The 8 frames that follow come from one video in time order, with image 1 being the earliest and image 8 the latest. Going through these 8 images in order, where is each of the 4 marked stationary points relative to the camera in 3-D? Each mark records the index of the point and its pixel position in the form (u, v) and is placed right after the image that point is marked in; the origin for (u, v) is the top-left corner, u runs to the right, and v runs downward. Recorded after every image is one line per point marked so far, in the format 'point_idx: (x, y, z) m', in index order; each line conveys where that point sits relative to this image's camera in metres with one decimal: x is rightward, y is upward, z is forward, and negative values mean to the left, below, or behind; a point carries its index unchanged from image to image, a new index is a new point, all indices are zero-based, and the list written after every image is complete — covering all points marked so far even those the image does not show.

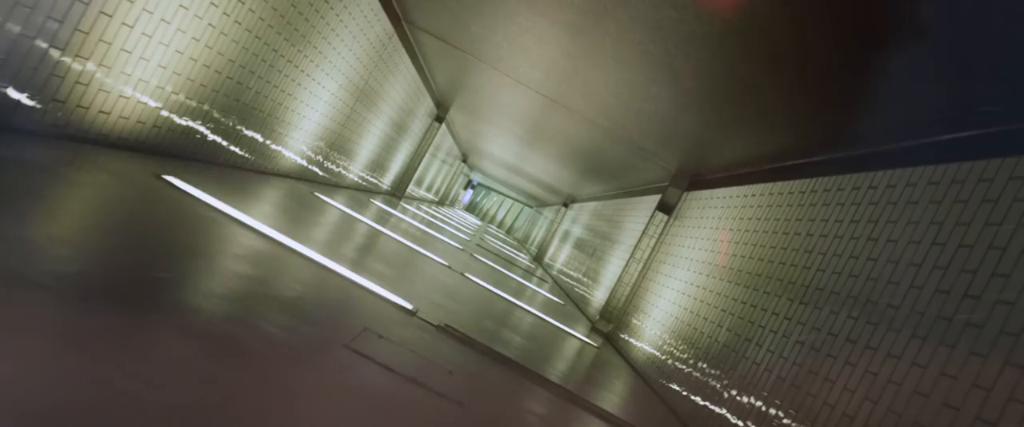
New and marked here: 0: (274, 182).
0: (-2.1, +0.3, +6.4) m
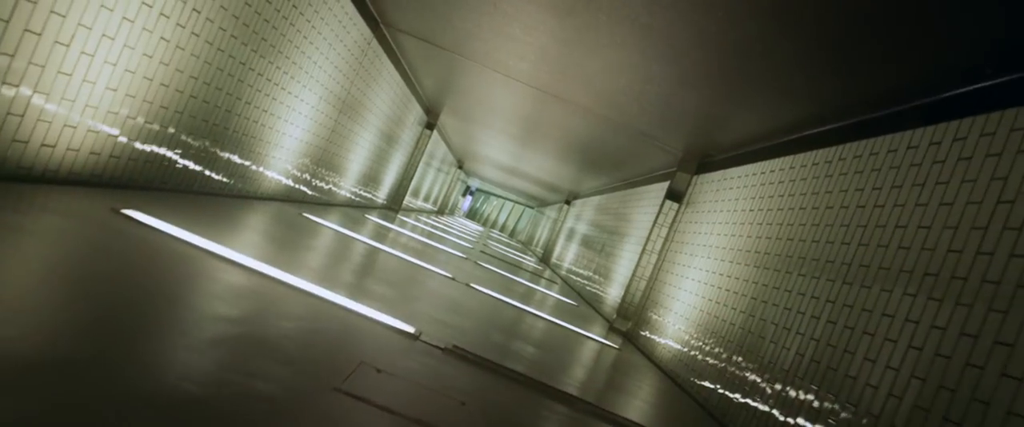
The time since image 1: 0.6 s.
0: (-2.1, +0.1, +6.0) m
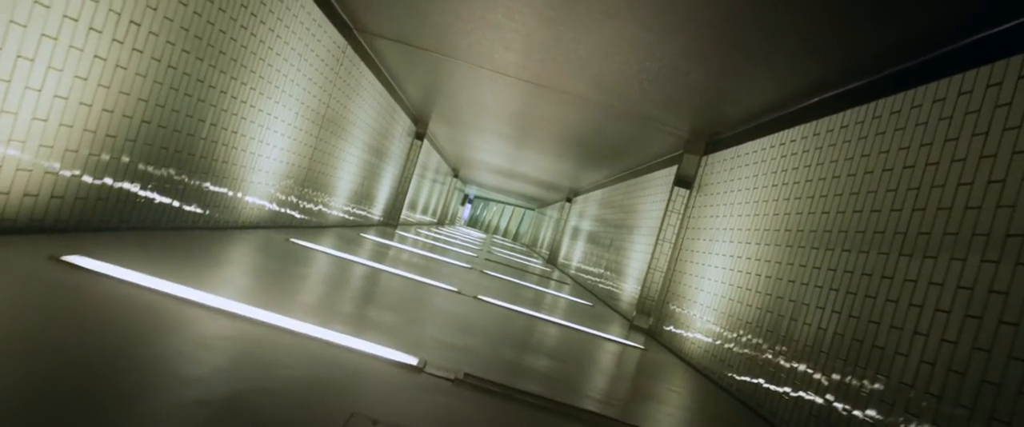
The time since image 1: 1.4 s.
0: (-2.1, -0.2, +5.5) m
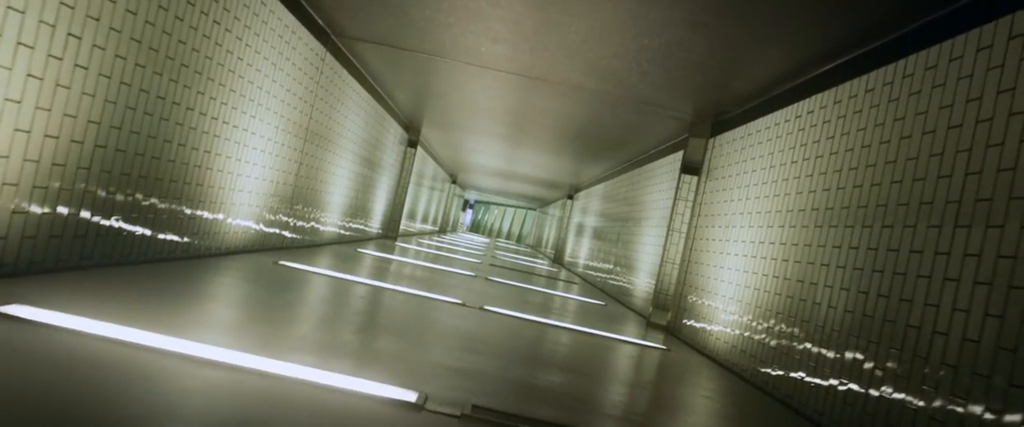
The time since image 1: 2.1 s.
0: (-2.0, -0.4, +5.1) m
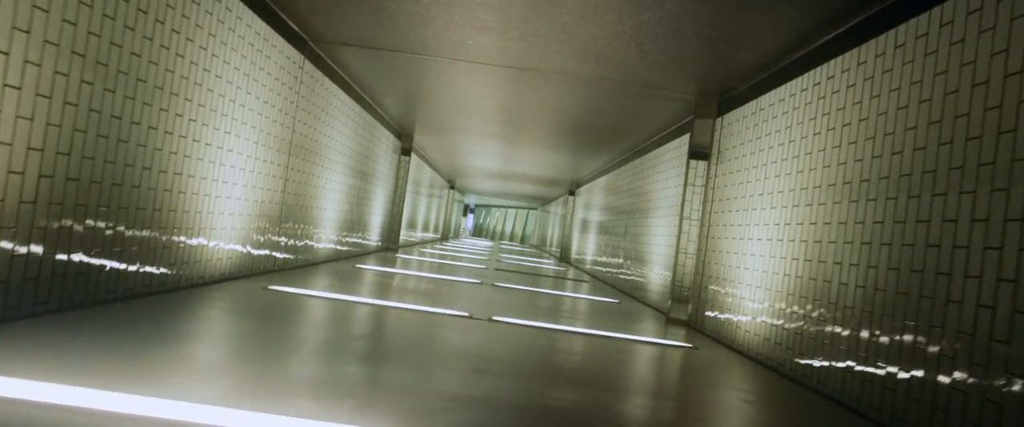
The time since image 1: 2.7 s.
0: (-2.0, -0.5, +4.8) m
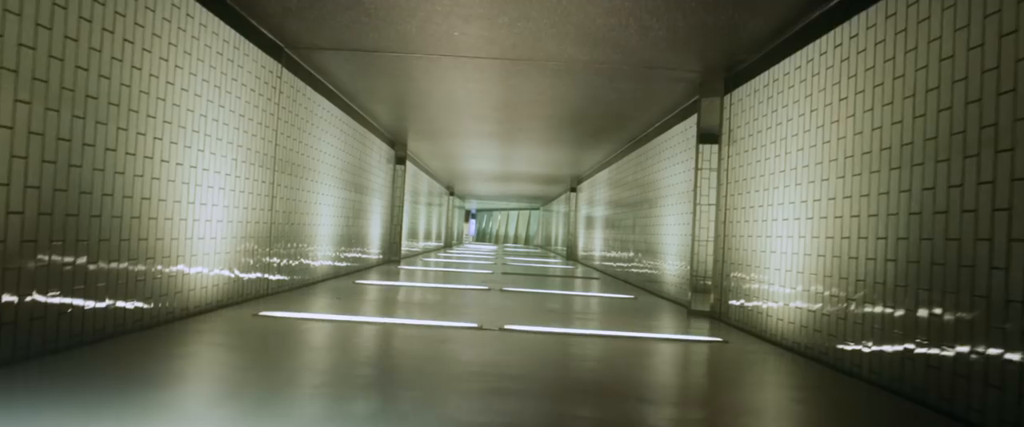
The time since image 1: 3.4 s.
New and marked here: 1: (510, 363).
0: (-1.9, -0.7, +4.4) m
1: (0.0, -0.8, +3.8) m
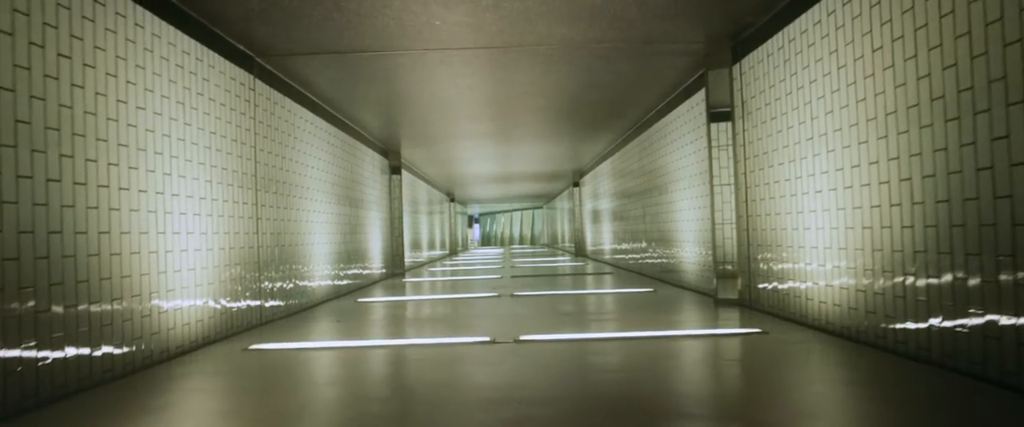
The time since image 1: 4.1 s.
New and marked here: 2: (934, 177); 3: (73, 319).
0: (-1.8, -0.8, +4.0) m
1: (+0.1, -0.8, +3.4) m
2: (+1.9, +0.2, +3.3) m
3: (-2.0, -0.5, +3.2) m
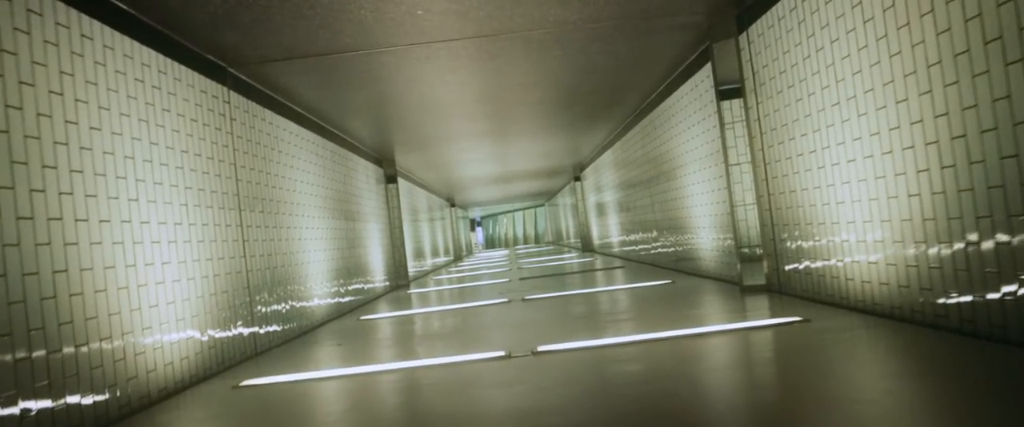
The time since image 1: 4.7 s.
0: (-1.7, -1.0, +3.6) m
1: (+0.2, -0.7, +3.0) m
2: (+1.9, +0.3, +2.9) m
3: (-1.9, -0.7, +2.8) m
